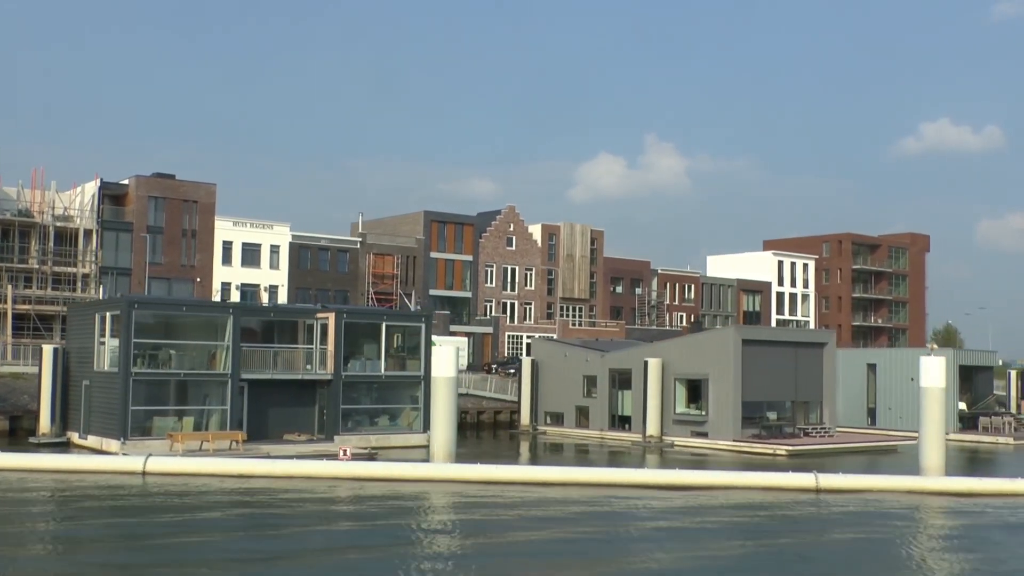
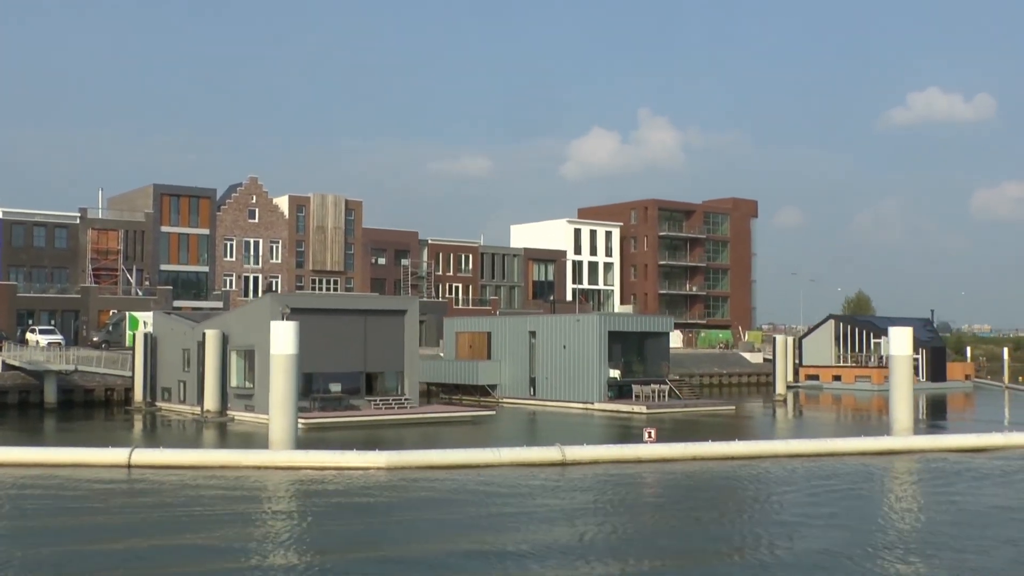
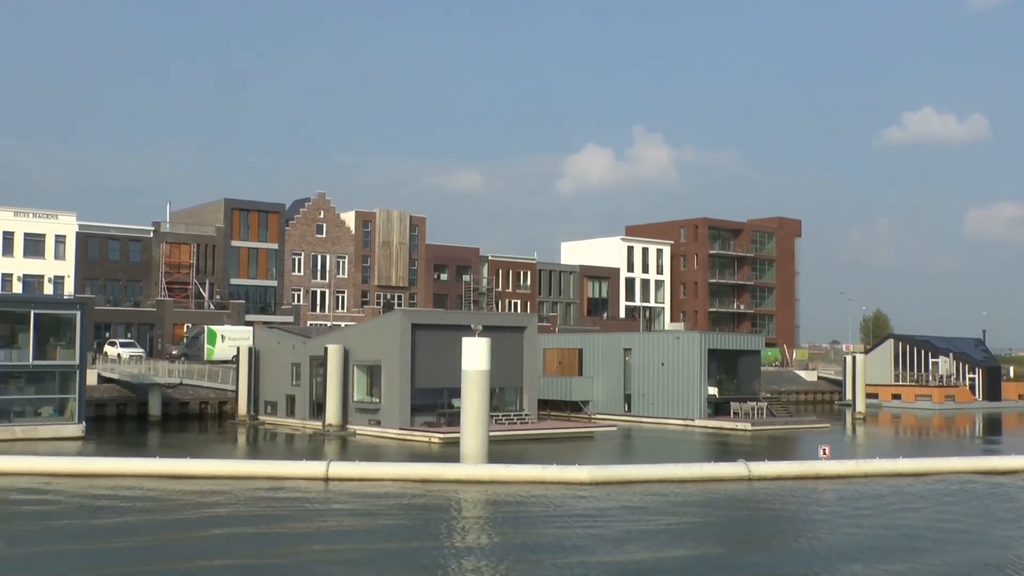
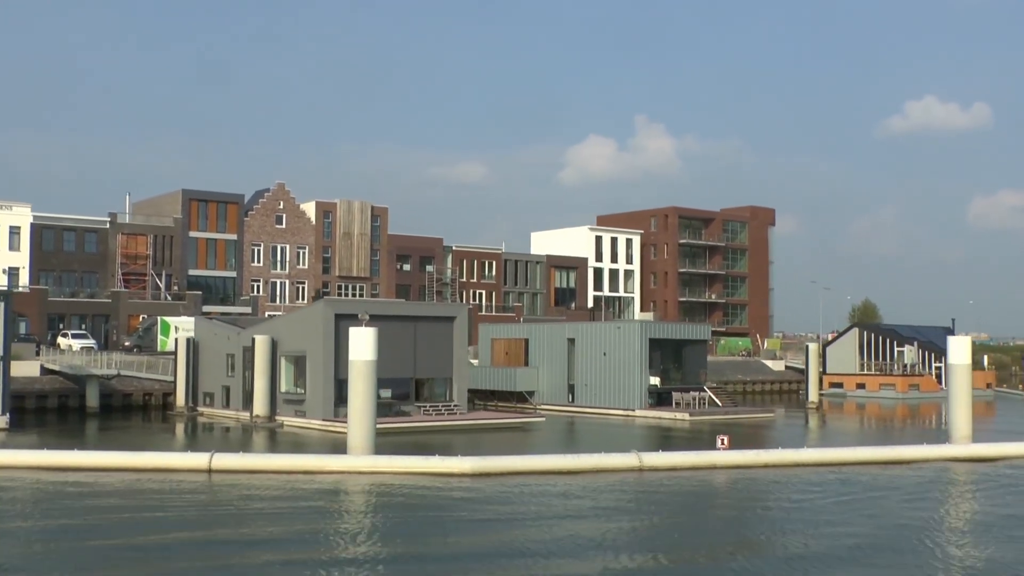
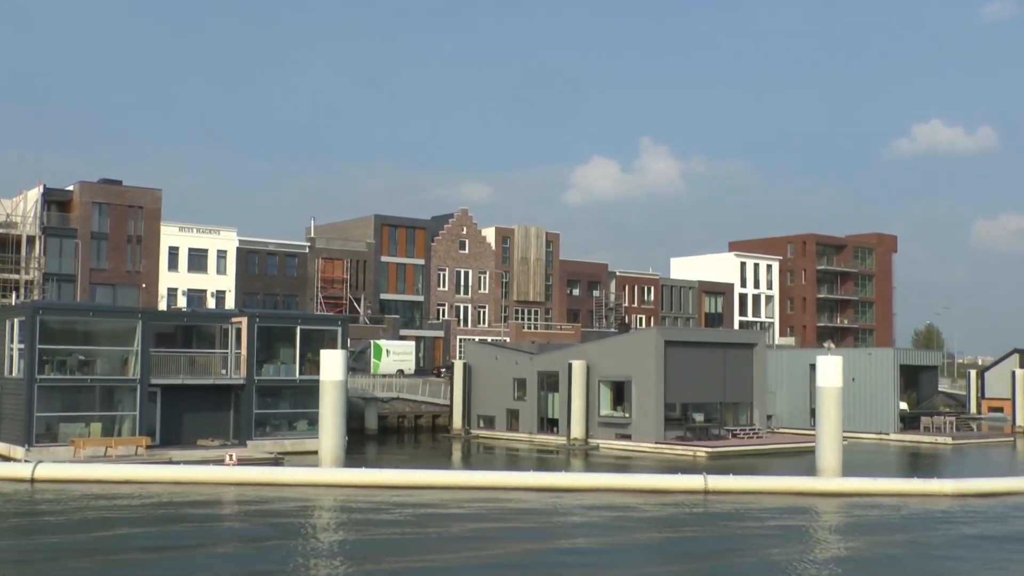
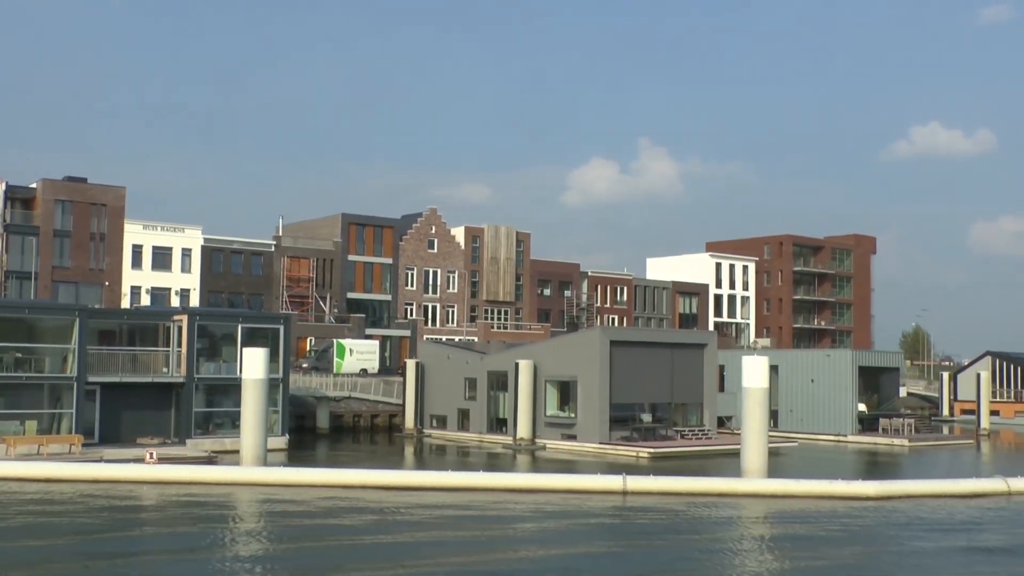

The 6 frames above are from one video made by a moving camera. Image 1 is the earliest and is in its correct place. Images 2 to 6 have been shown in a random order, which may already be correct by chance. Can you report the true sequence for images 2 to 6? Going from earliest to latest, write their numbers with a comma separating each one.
5, 6, 3, 4, 2
